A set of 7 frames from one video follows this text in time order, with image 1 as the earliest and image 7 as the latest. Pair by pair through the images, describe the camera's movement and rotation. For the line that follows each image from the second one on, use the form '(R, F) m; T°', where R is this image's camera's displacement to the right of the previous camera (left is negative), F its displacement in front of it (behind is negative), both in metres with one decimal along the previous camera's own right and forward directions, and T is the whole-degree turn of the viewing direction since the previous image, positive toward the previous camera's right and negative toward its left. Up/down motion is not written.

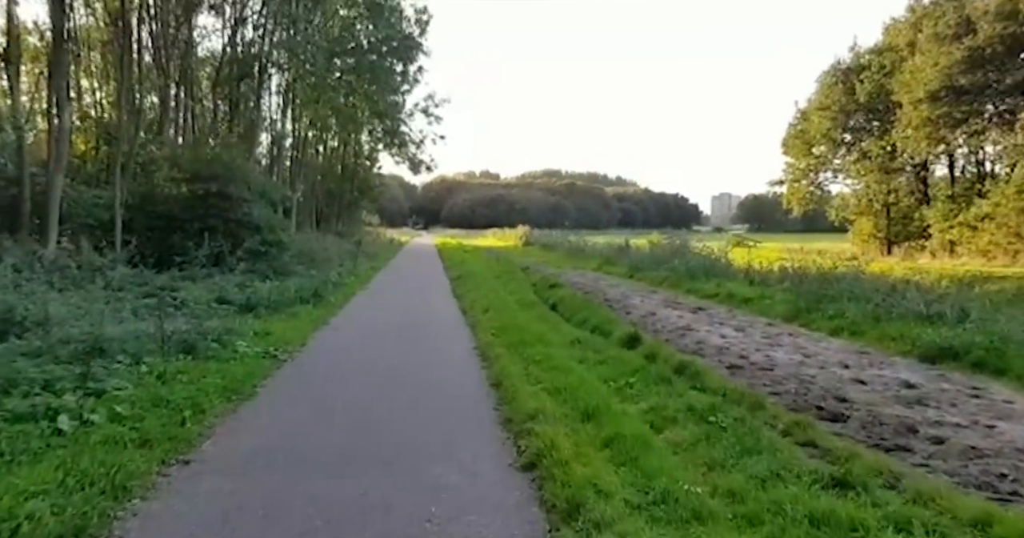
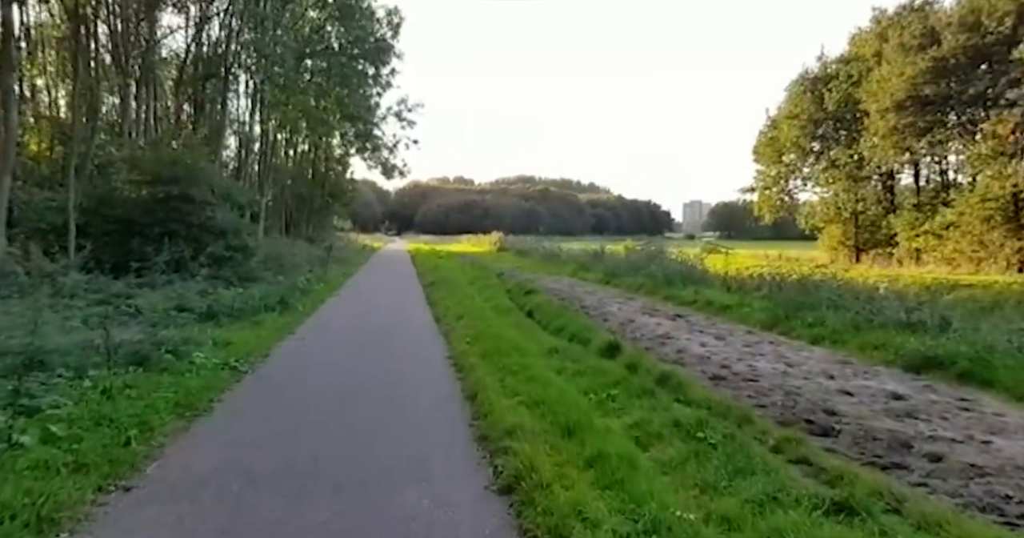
(0.0, +0.4) m; +2°
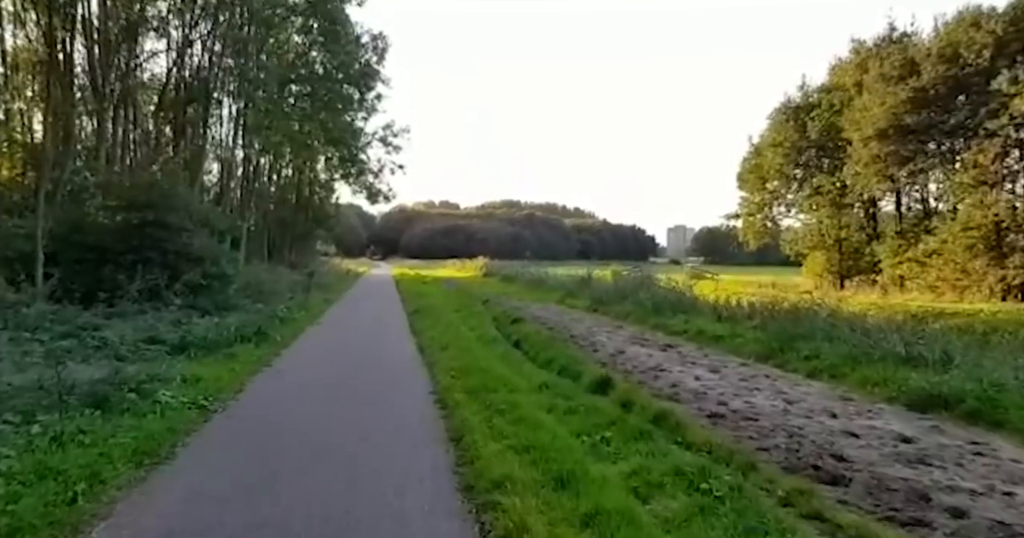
(0.0, +0.4) m; +1°
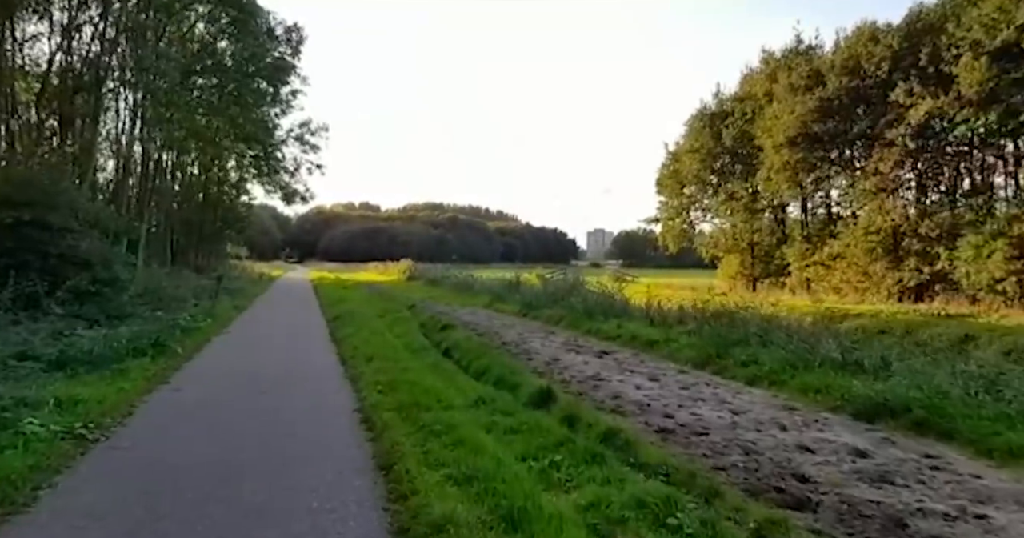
(-0.2, +0.6) m; +6°
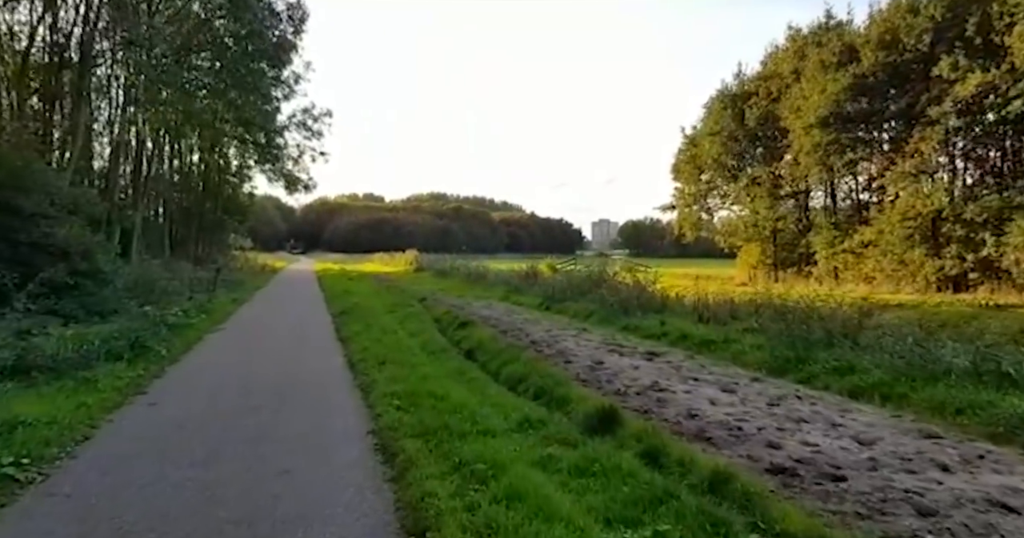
(-0.5, +2.0) m; 0°
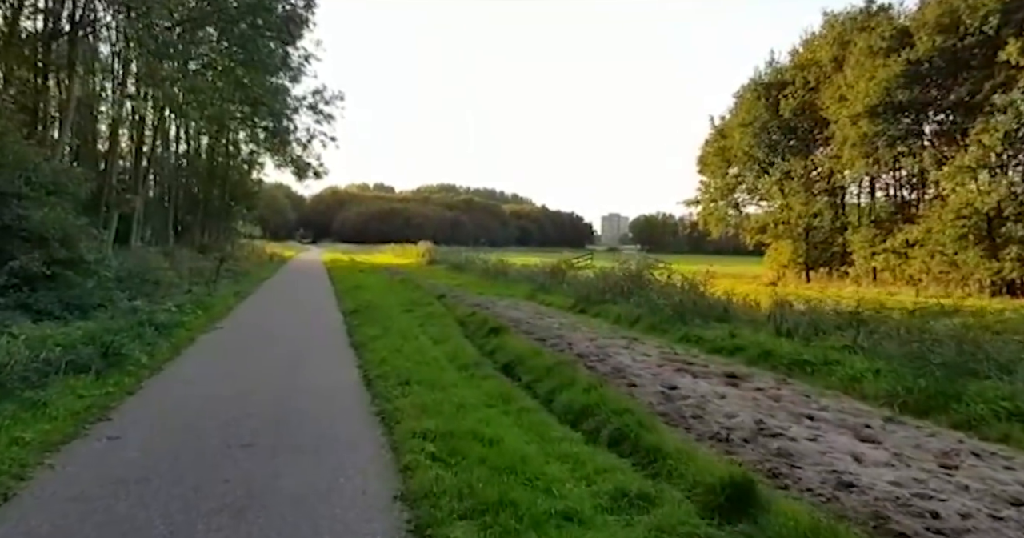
(-0.6, +2.2) m; -1°
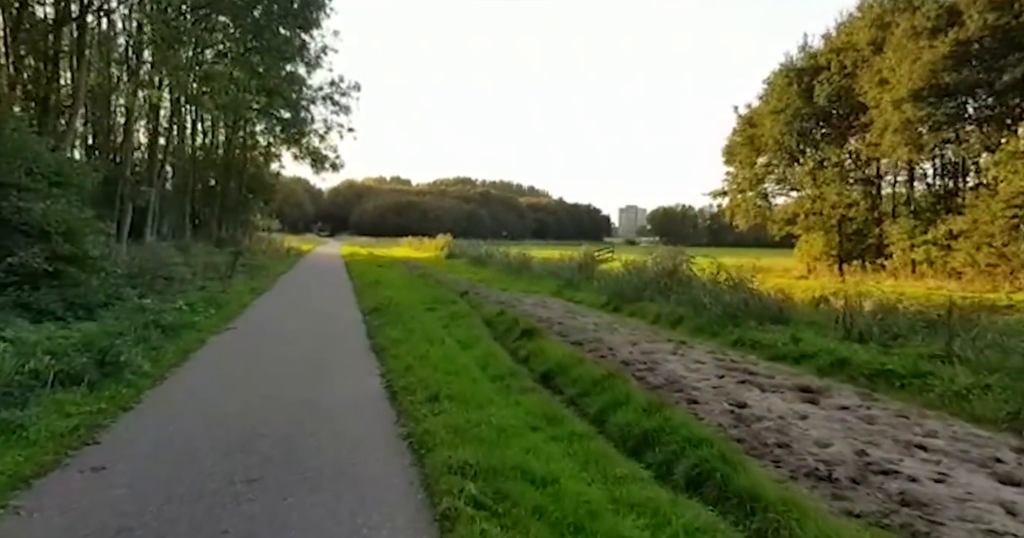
(-0.3, +1.2) m; -1°
